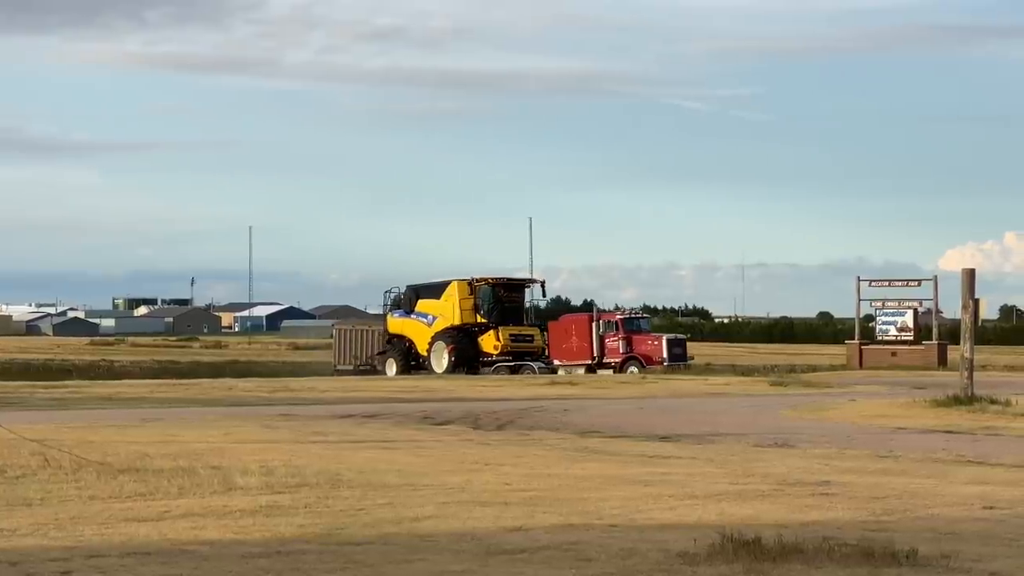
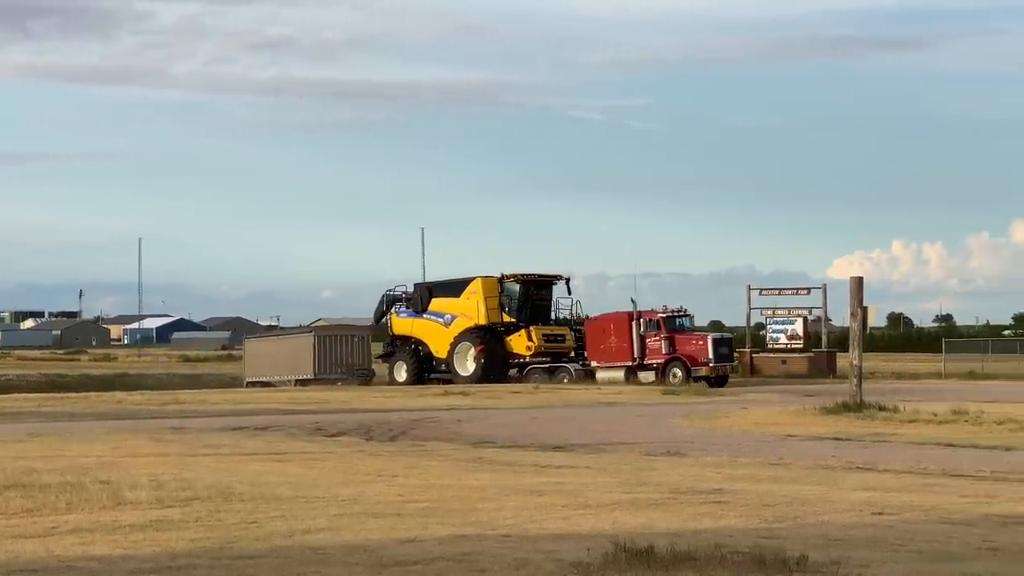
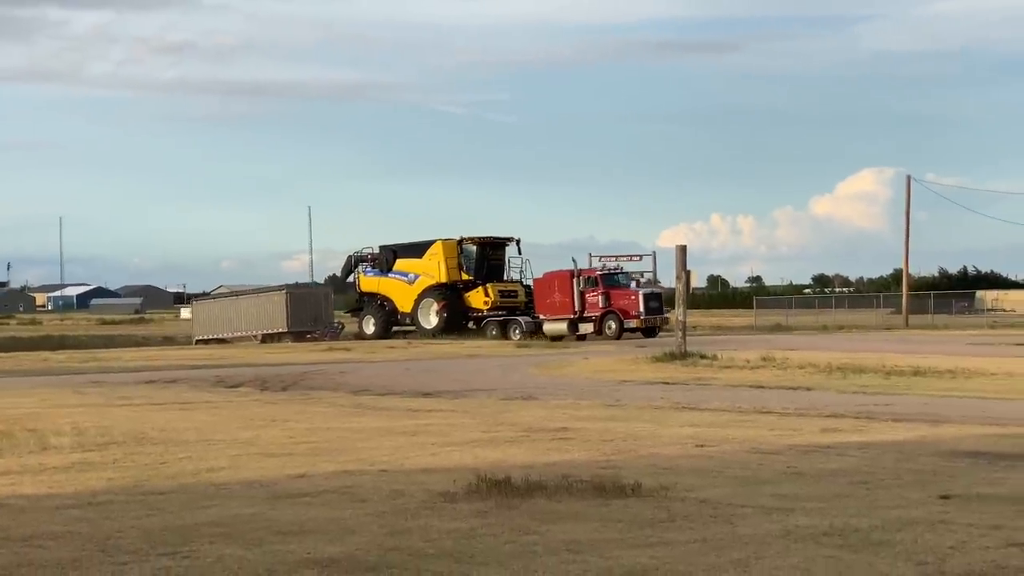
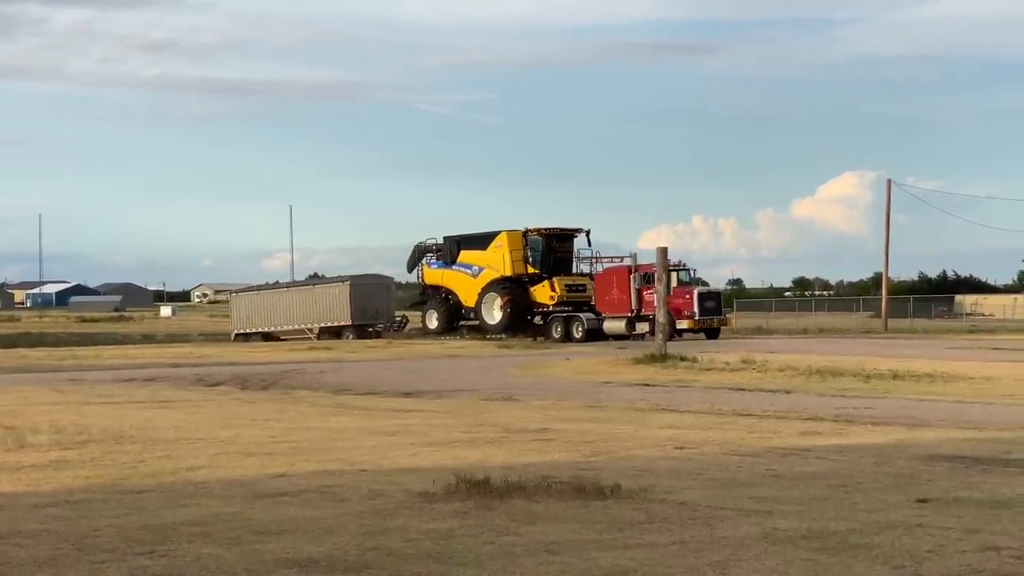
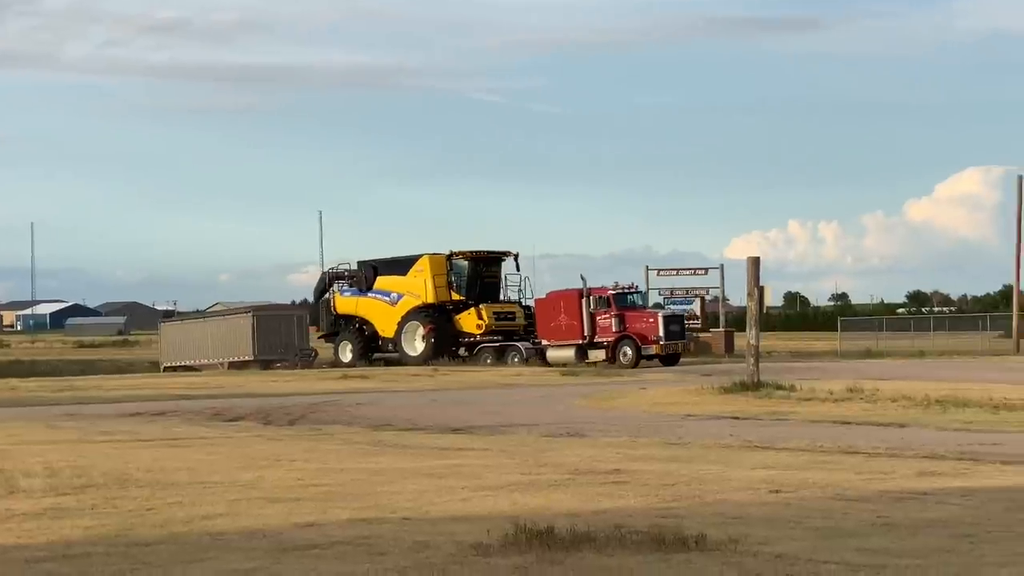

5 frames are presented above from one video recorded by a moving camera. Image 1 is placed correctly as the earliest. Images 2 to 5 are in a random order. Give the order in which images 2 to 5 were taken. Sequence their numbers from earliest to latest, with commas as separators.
2, 5, 3, 4
